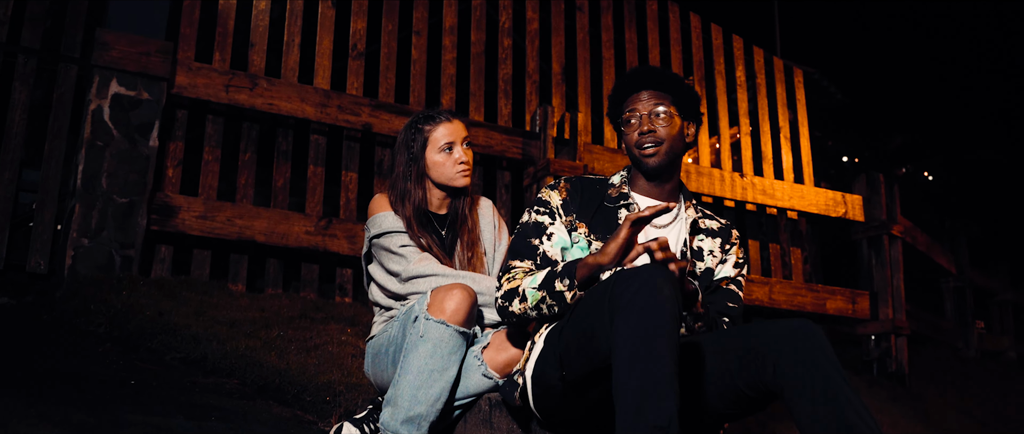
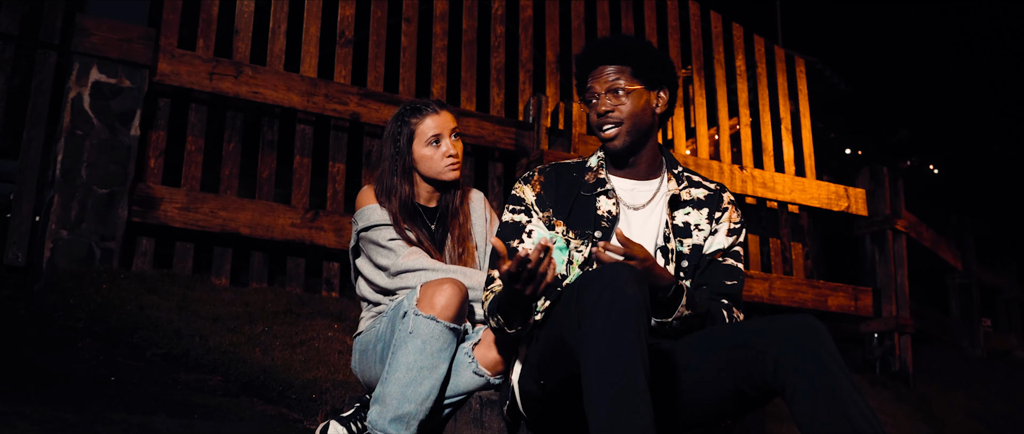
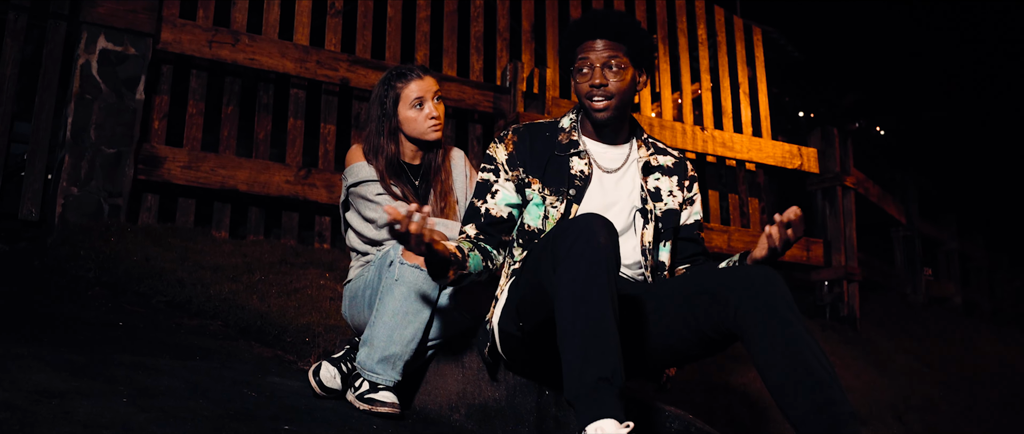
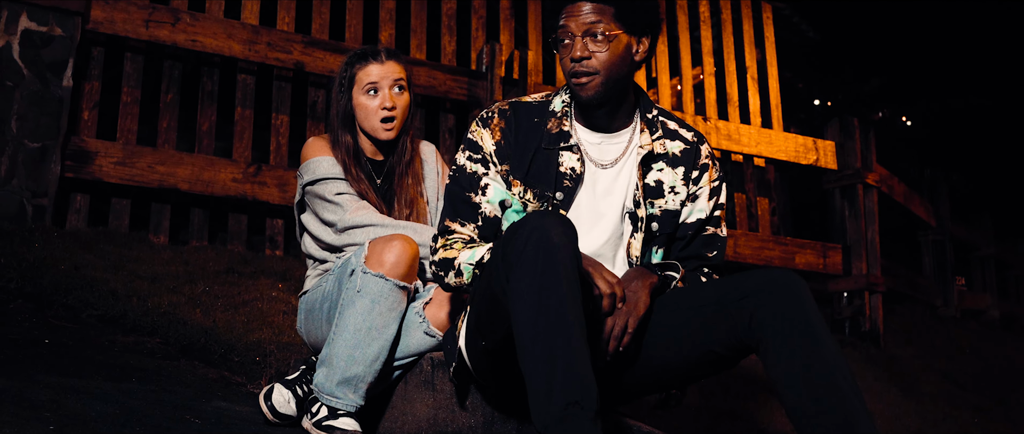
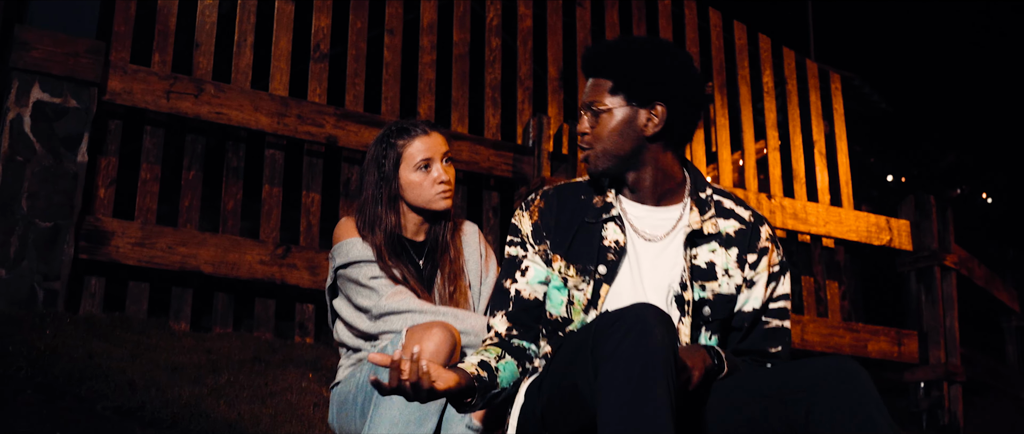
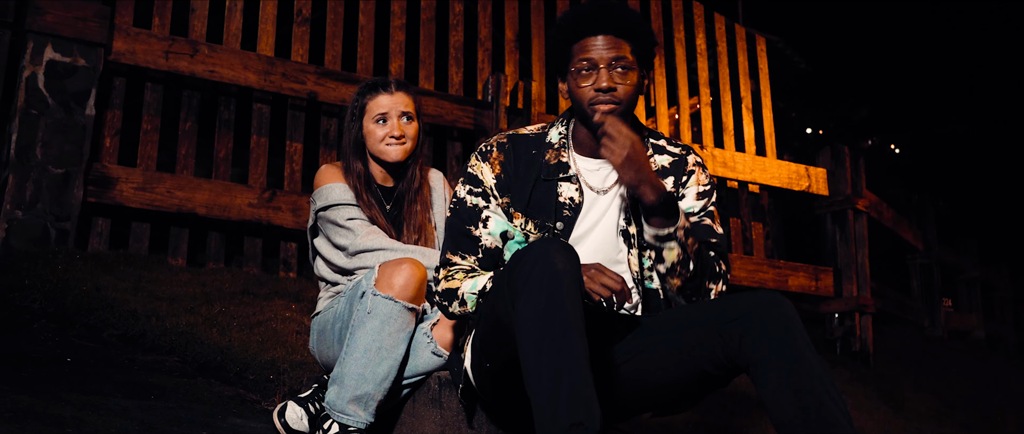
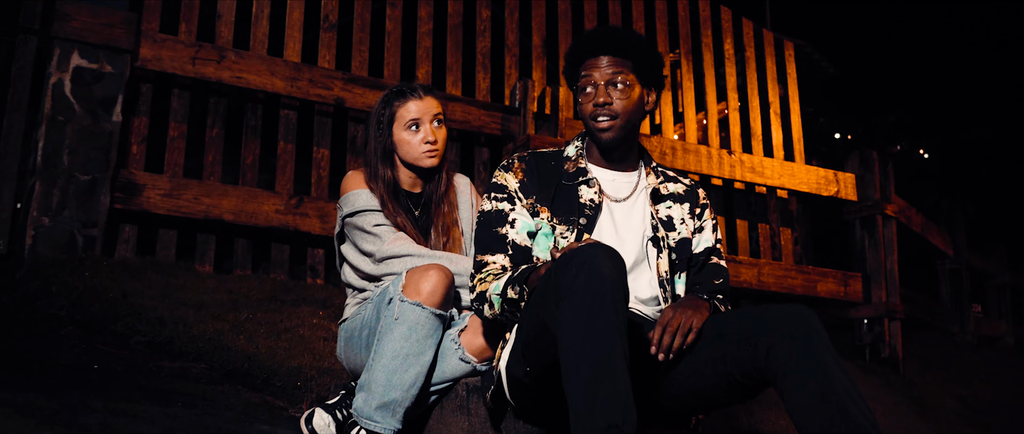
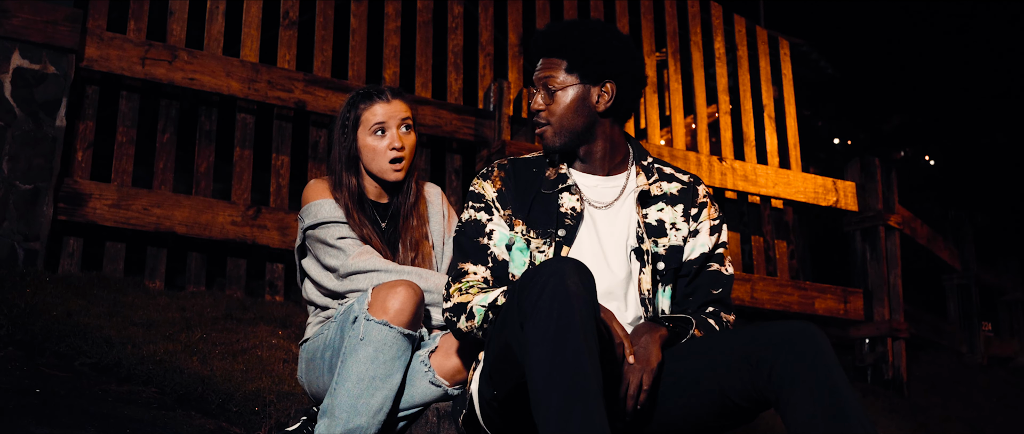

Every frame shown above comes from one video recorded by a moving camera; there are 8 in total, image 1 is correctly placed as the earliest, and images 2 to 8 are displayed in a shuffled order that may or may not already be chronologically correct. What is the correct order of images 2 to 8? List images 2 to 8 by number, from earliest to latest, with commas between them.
5, 2, 3, 7, 8, 4, 6
